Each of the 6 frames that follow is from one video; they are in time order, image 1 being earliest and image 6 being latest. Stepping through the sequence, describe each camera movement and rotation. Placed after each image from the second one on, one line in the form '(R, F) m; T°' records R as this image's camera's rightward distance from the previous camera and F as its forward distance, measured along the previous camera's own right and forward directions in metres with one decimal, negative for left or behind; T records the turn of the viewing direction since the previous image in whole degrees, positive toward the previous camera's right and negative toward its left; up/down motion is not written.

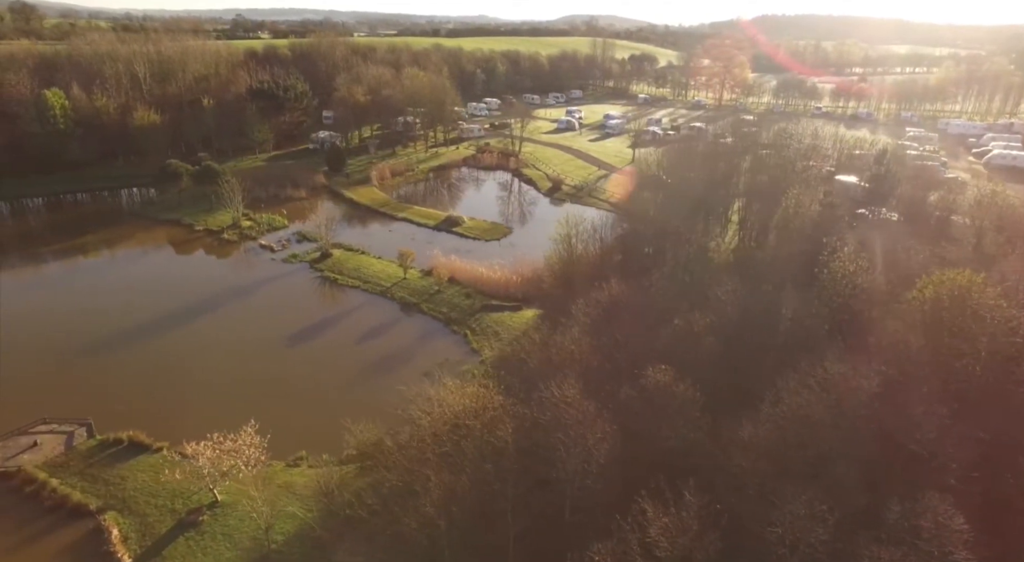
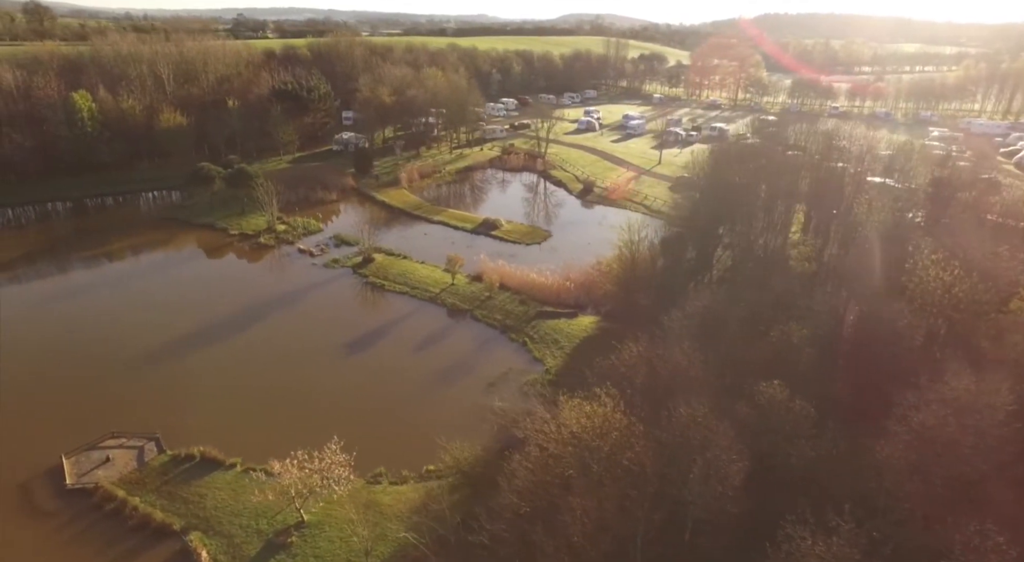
(-2.4, +0.5) m; 0°
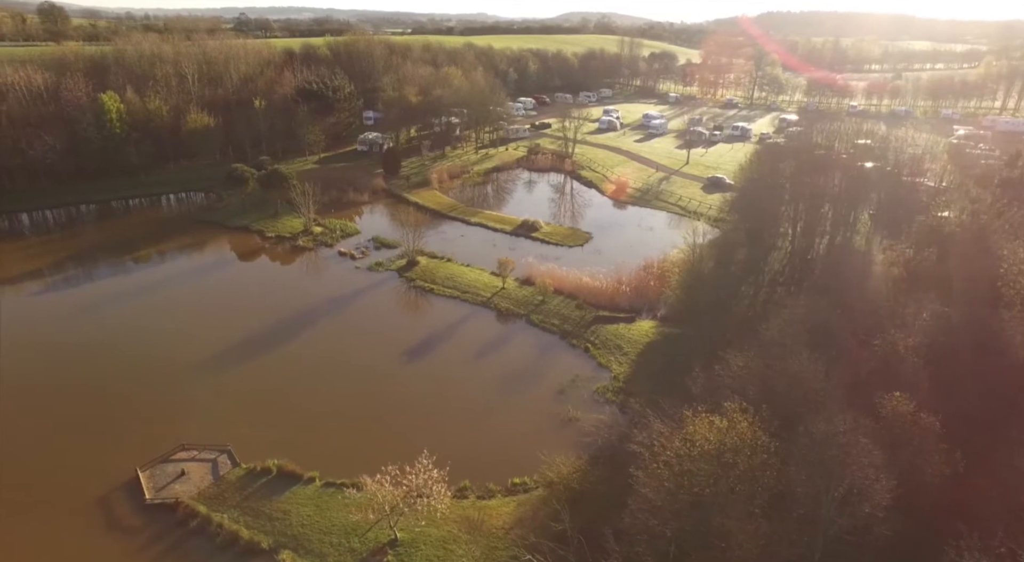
(-2.4, +0.6) m; 0°
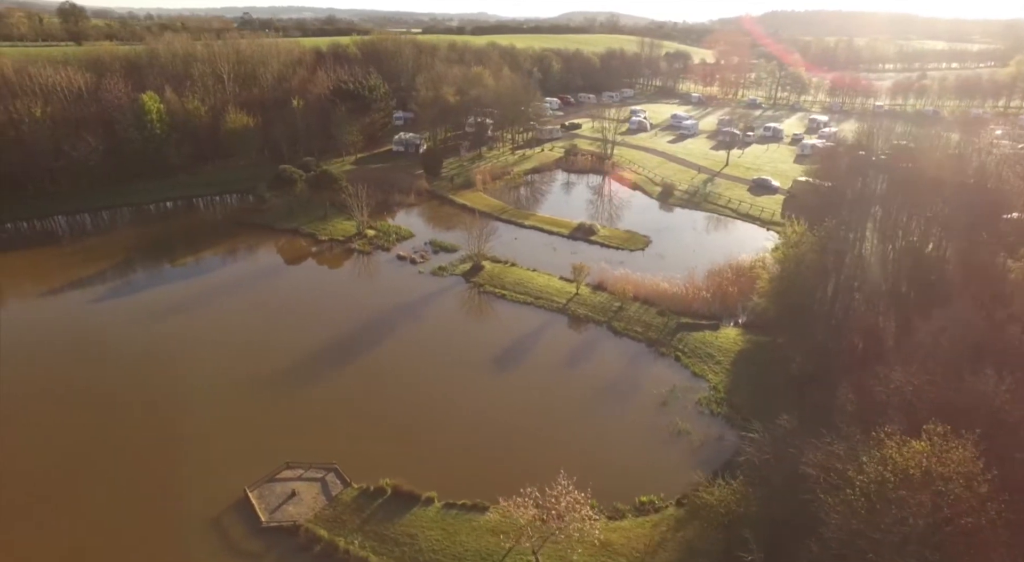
(-3.3, +0.8) m; 0°
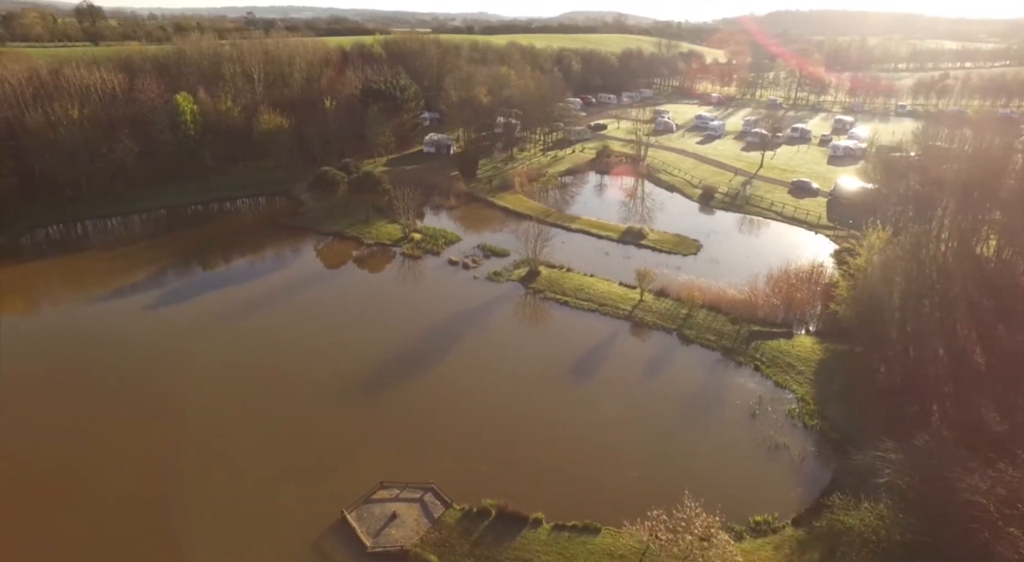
(-2.7, +0.7) m; 0°
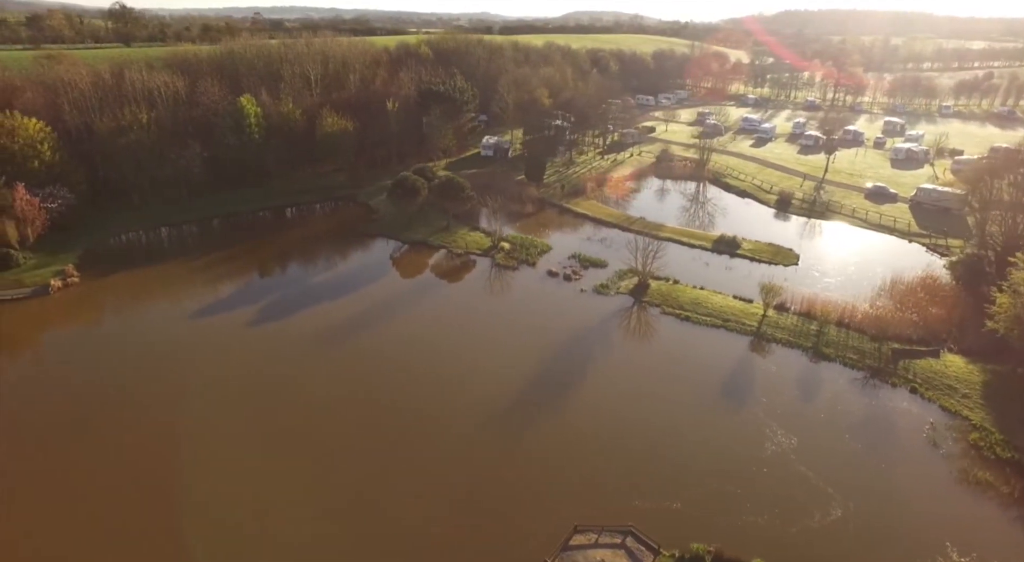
(-4.8, +1.3) m; 0°
